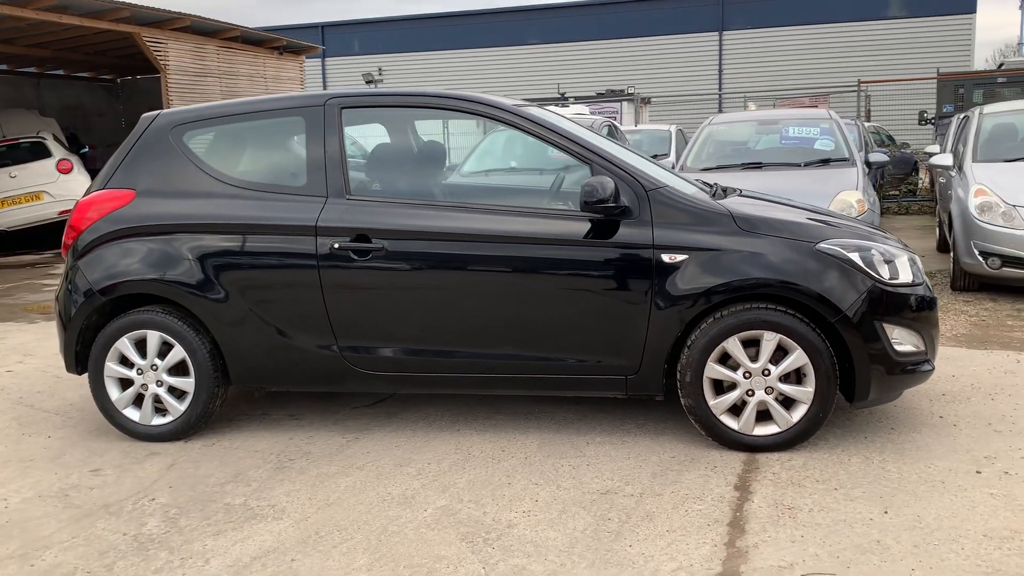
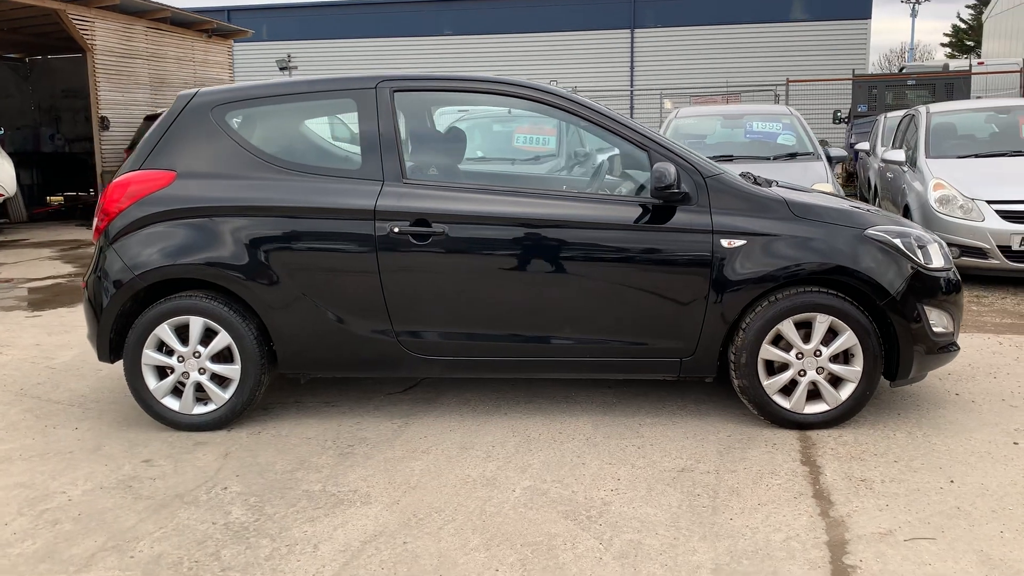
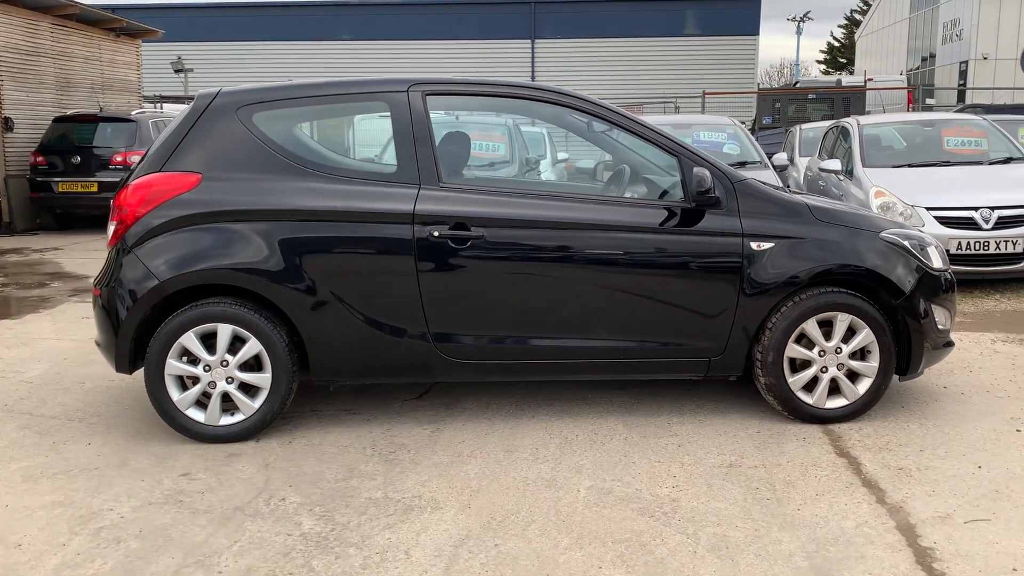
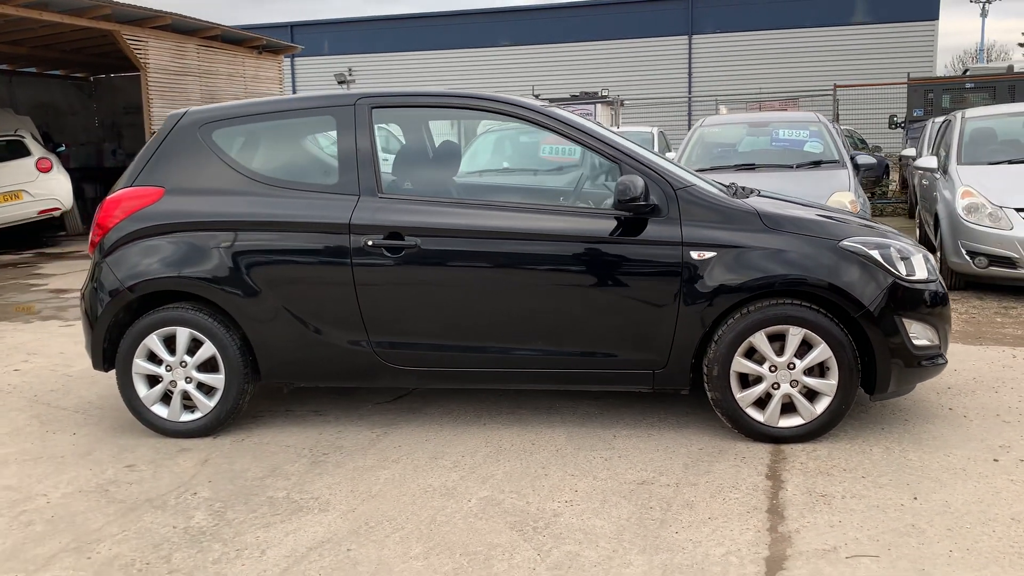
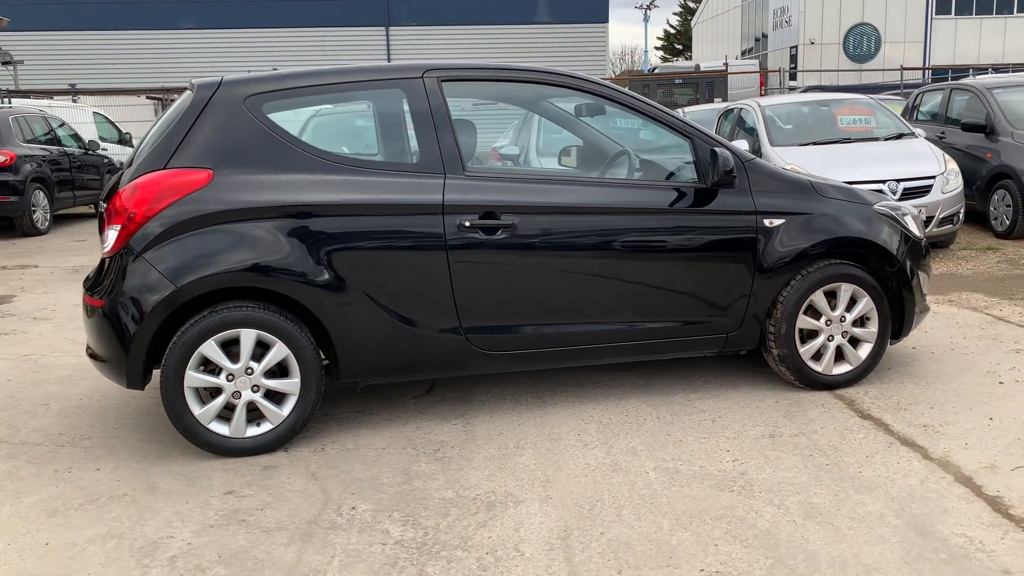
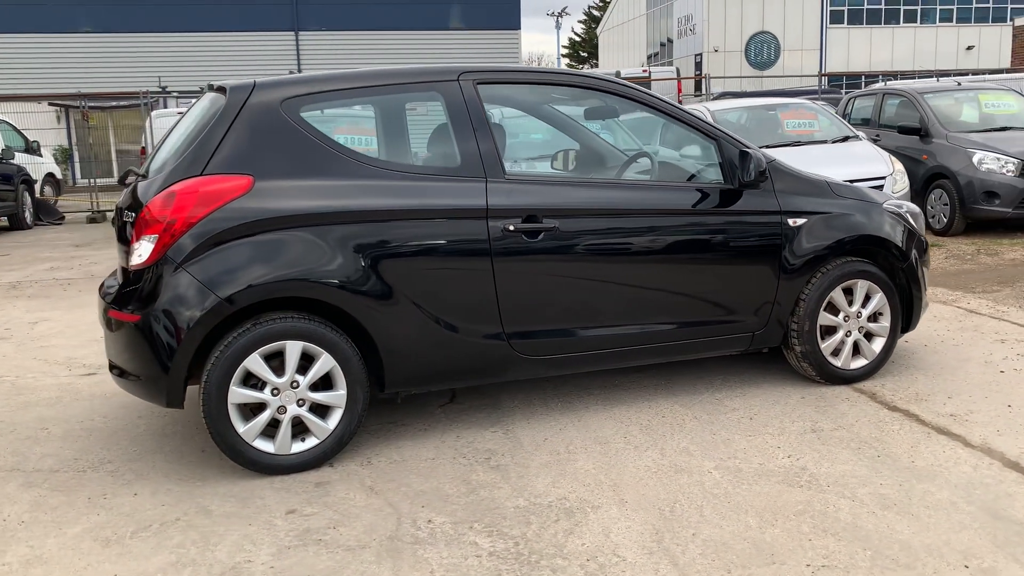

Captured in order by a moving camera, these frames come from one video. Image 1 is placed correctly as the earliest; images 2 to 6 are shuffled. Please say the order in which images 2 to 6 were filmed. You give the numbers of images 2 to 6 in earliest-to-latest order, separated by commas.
4, 2, 3, 5, 6
